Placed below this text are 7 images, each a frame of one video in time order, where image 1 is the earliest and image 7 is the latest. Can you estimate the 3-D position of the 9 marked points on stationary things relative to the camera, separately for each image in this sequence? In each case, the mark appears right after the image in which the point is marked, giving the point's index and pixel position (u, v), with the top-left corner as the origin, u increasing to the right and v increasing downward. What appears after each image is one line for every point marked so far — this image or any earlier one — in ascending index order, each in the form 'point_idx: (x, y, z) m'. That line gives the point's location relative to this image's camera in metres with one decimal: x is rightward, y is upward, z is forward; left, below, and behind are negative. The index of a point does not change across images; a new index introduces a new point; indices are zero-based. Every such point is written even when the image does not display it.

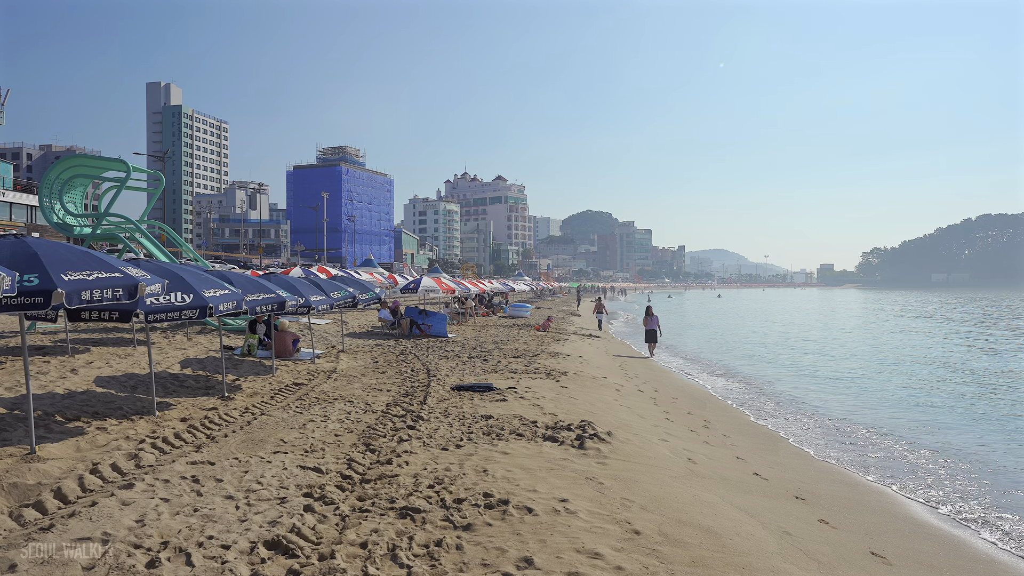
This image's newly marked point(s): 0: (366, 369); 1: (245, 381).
0: (-2.9, -1.6, +13.1) m
1: (-4.4, -1.5, +10.9) m
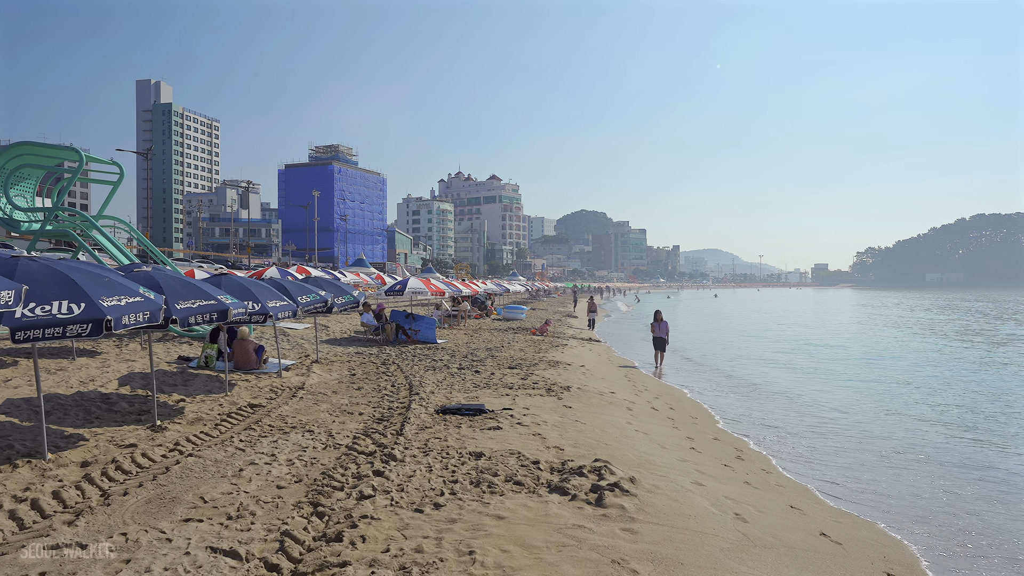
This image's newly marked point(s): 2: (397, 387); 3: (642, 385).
0: (-3.0, -1.7, +11.5) m
1: (-4.5, -1.6, +9.2) m
2: (-1.9, -1.7, +11.2) m
3: (+2.7, -2.0, +13.6) m
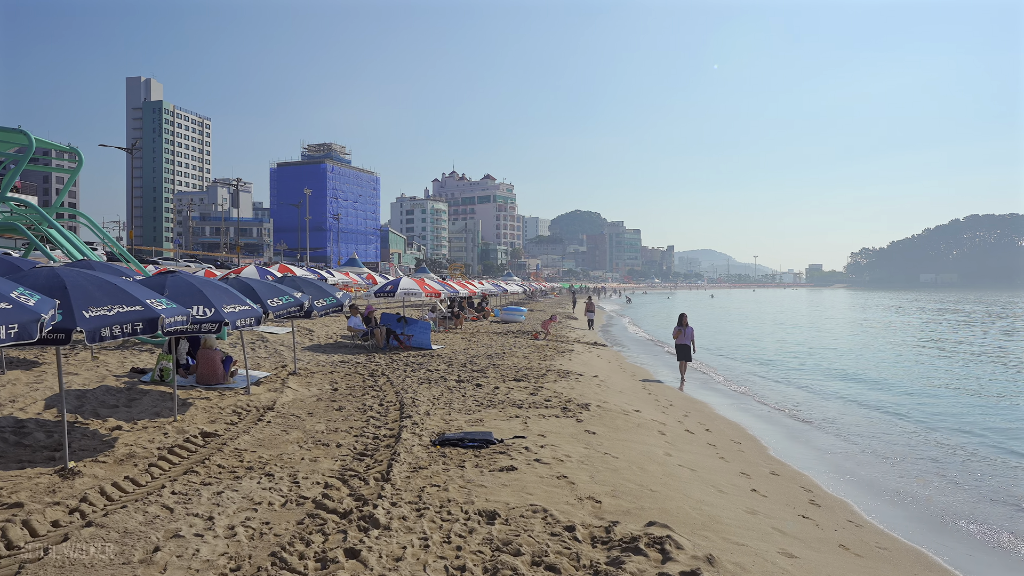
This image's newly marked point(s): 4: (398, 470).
0: (-2.8, -1.7, +9.7) m
1: (-4.3, -1.6, +7.5) m
2: (-1.8, -1.7, +9.4) m
3: (+2.8, -2.0, +11.9) m
4: (-1.0, -1.7, +6.1) m
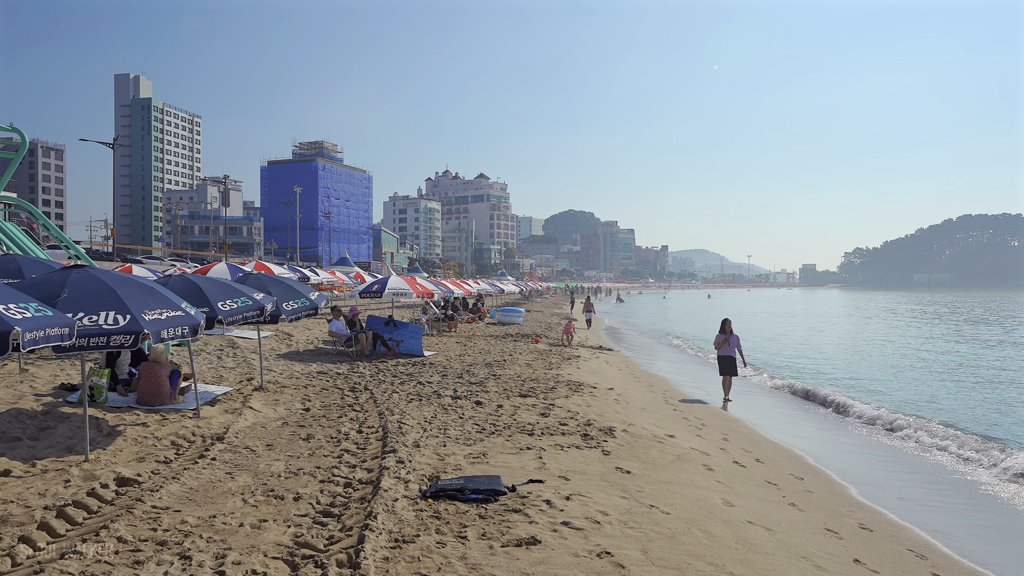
0: (-2.7, -1.7, +7.9) m
1: (-4.2, -1.6, +5.6) m
2: (-1.7, -1.7, +7.6) m
3: (+2.9, -2.0, +10.2) m
4: (-0.9, -1.7, +4.3) m
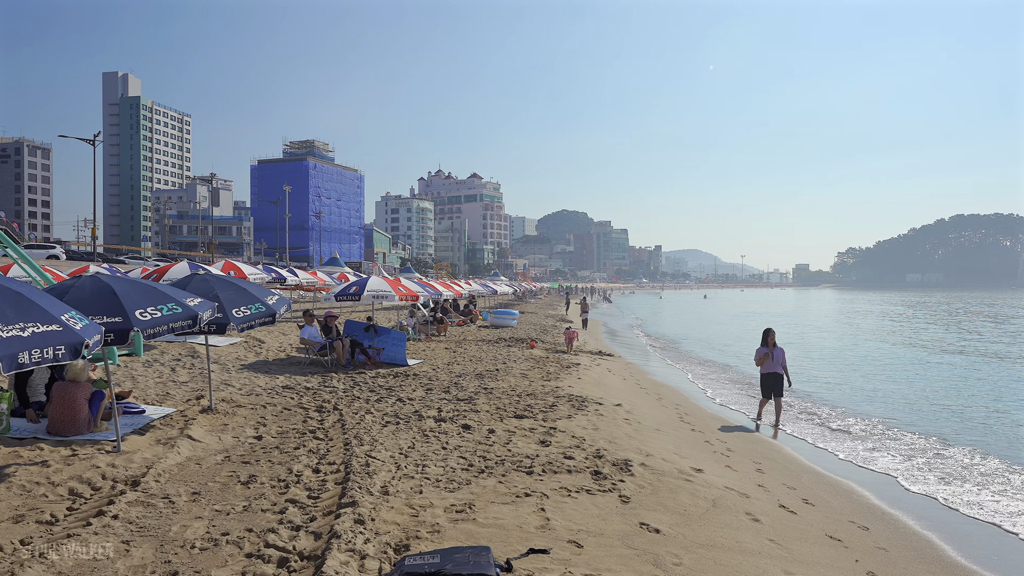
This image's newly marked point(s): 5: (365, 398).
0: (-2.8, -1.7, +6.3) m
1: (-4.2, -1.6, +4.1) m
2: (-1.7, -1.7, +6.1) m
3: (+2.8, -2.1, +8.7) m
4: (-0.9, -1.7, +2.7) m
5: (-2.2, -1.7, +10.0) m
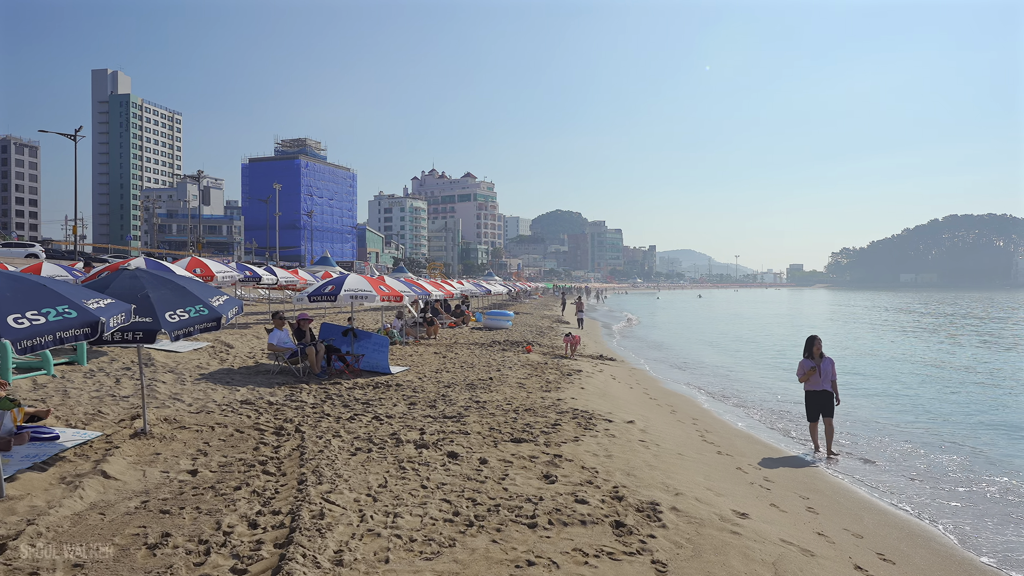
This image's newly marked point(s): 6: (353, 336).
0: (-2.8, -1.7, +4.9) m
1: (-4.2, -1.6, +2.6) m
2: (-1.8, -1.7, +4.6) m
3: (+2.7, -2.1, +7.2) m
4: (-0.9, -1.7, +1.3) m
5: (-2.3, -1.6, +8.6) m
6: (-3.0, -0.9, +12.2) m
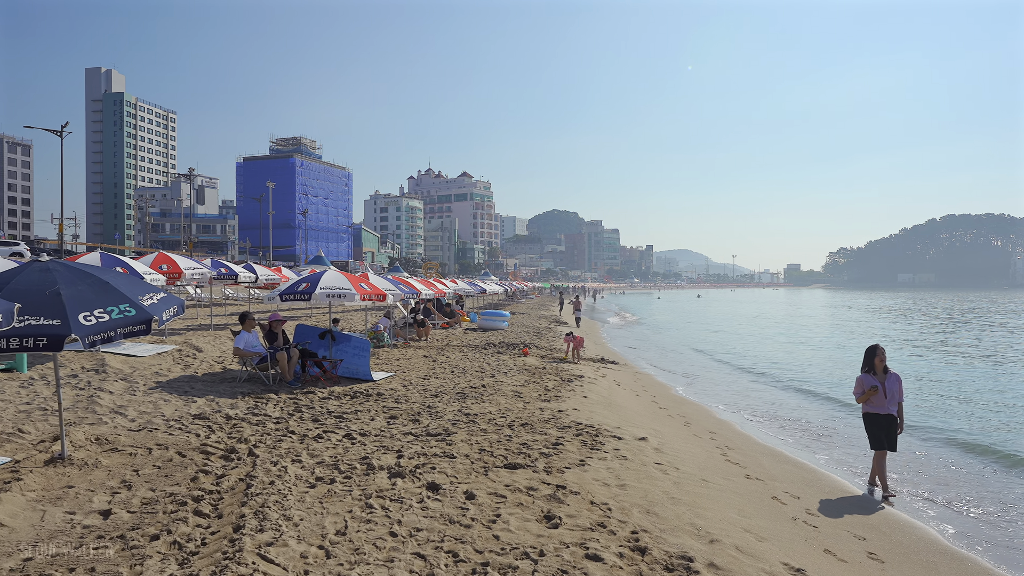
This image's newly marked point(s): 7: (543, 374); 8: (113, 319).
0: (-2.9, -1.7, +3.6) m
1: (-4.3, -1.6, +1.4) m
2: (-1.8, -1.7, +3.4) m
3: (+2.7, -2.0, +6.0) m
4: (-0.9, -1.6, 0.0) m
5: (-2.3, -1.6, +7.3) m
6: (-3.0, -0.9, +11.0) m
7: (+0.6, -1.7, +13.3) m
8: (-3.3, -0.3, +5.5) m
